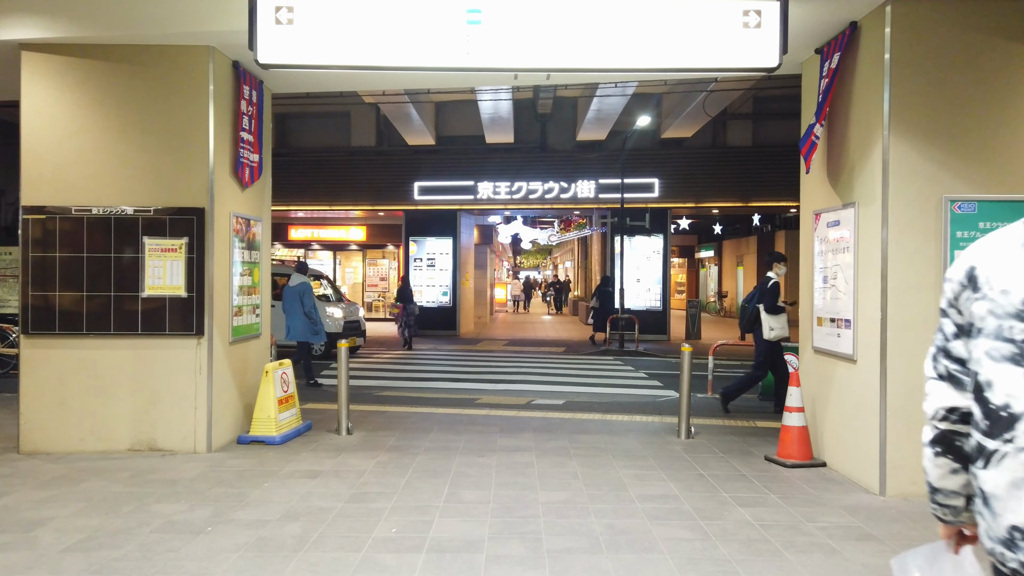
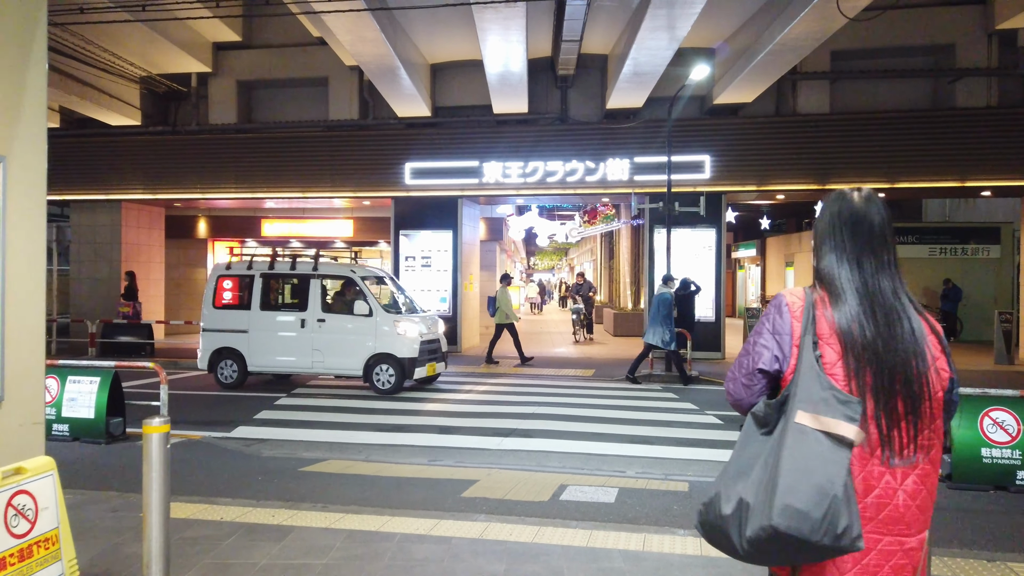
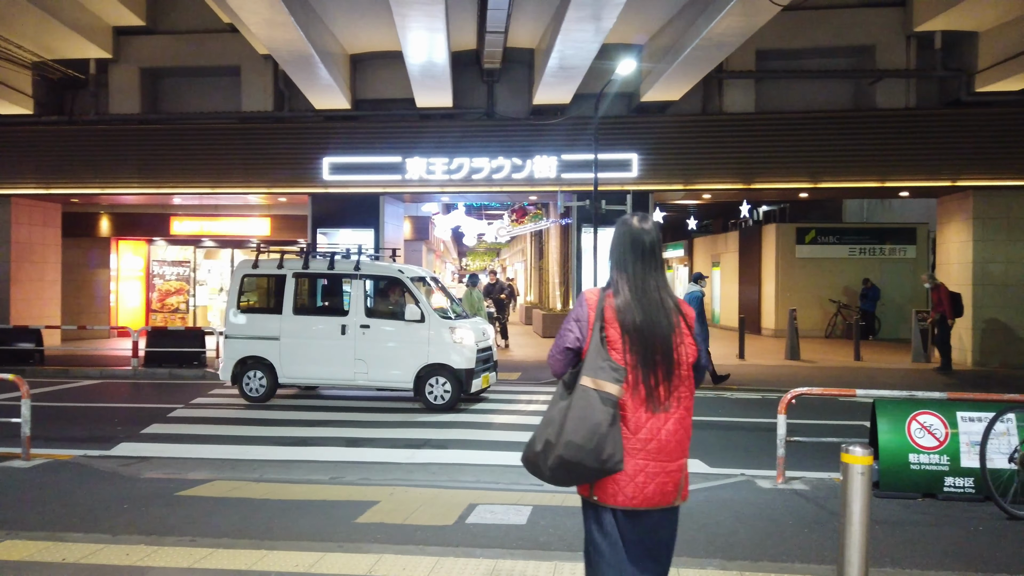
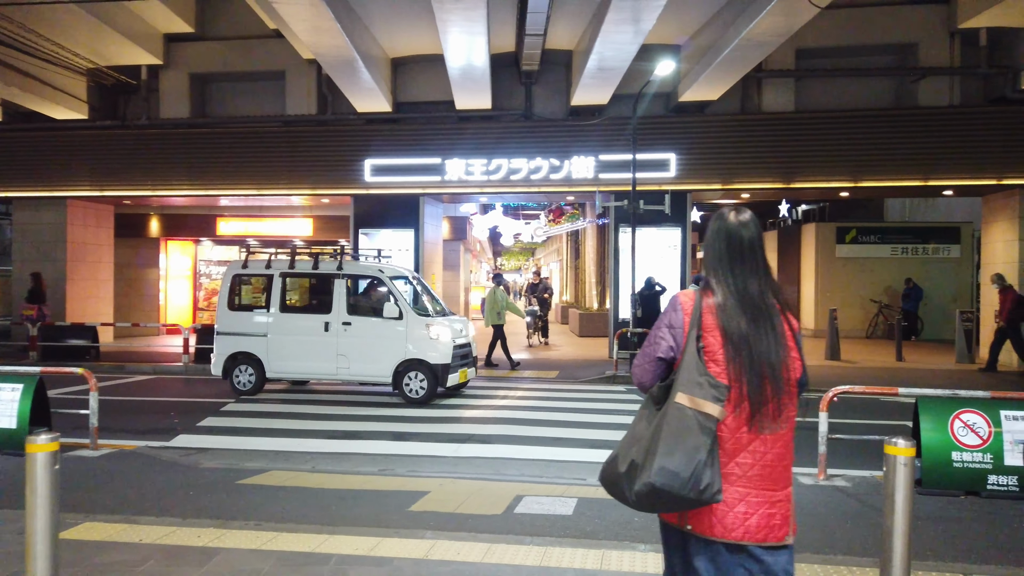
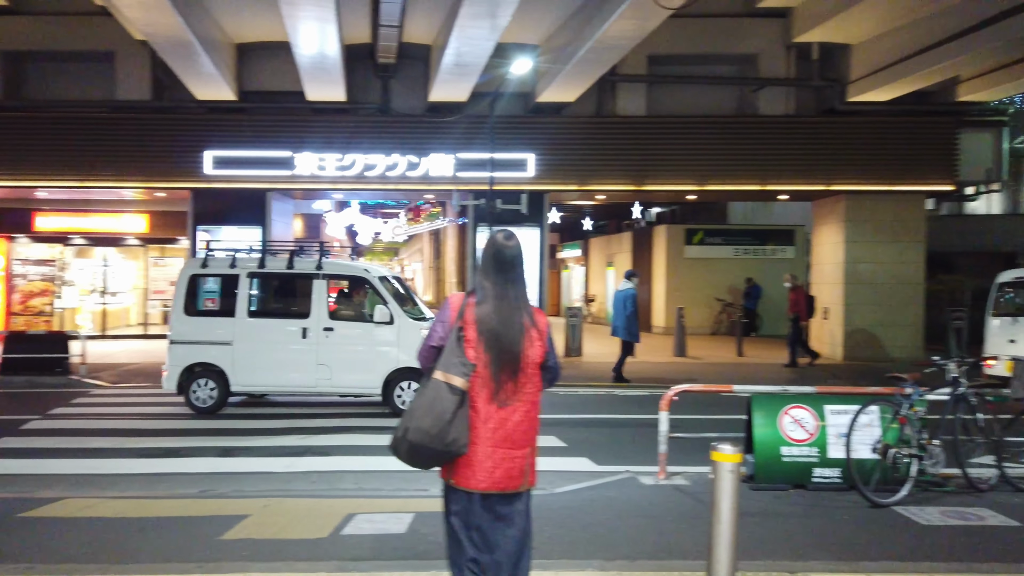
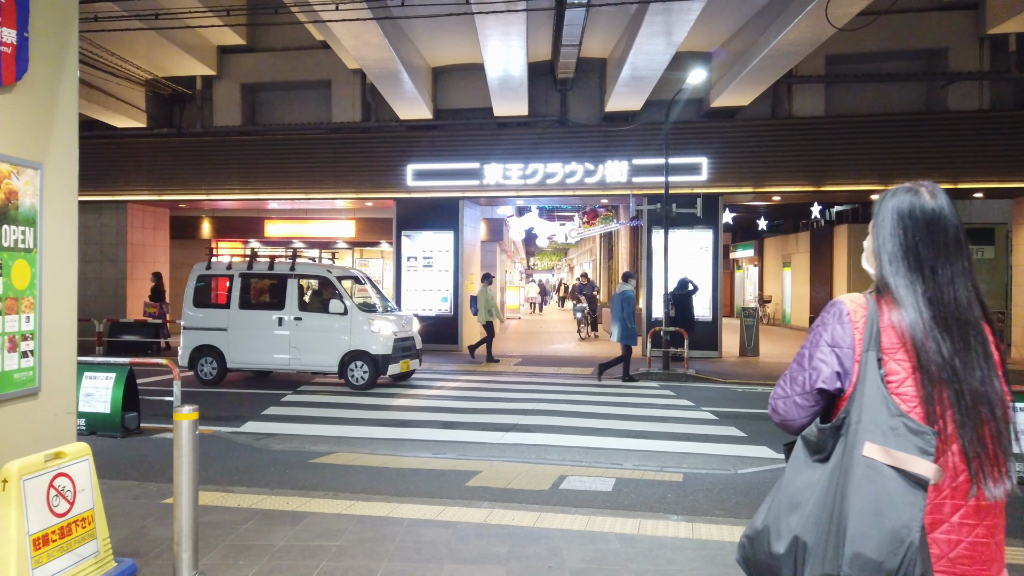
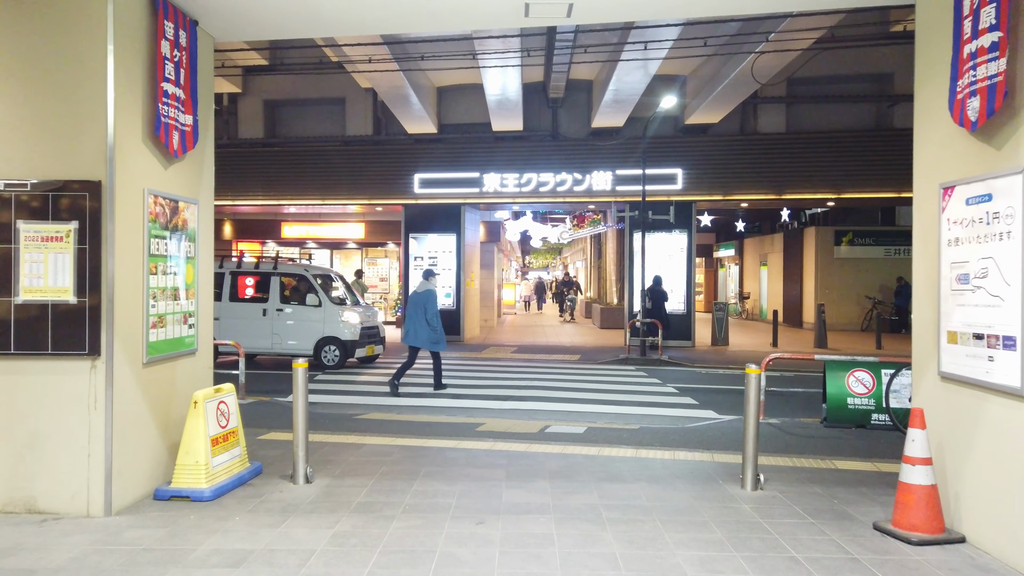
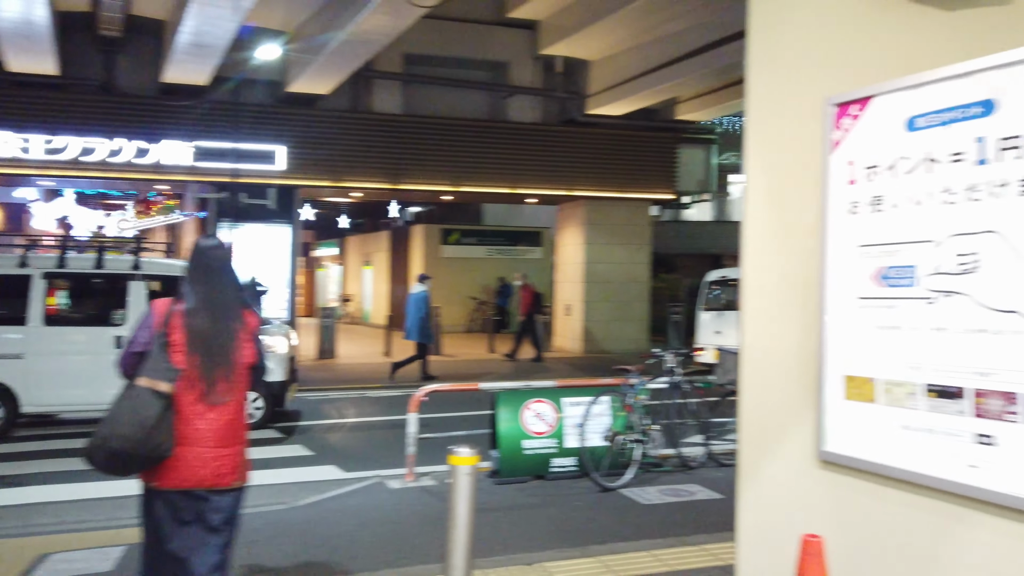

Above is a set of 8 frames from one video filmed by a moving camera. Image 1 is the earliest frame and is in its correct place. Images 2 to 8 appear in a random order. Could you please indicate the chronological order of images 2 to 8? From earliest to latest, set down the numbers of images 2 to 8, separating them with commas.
7, 6, 2, 4, 3, 5, 8
